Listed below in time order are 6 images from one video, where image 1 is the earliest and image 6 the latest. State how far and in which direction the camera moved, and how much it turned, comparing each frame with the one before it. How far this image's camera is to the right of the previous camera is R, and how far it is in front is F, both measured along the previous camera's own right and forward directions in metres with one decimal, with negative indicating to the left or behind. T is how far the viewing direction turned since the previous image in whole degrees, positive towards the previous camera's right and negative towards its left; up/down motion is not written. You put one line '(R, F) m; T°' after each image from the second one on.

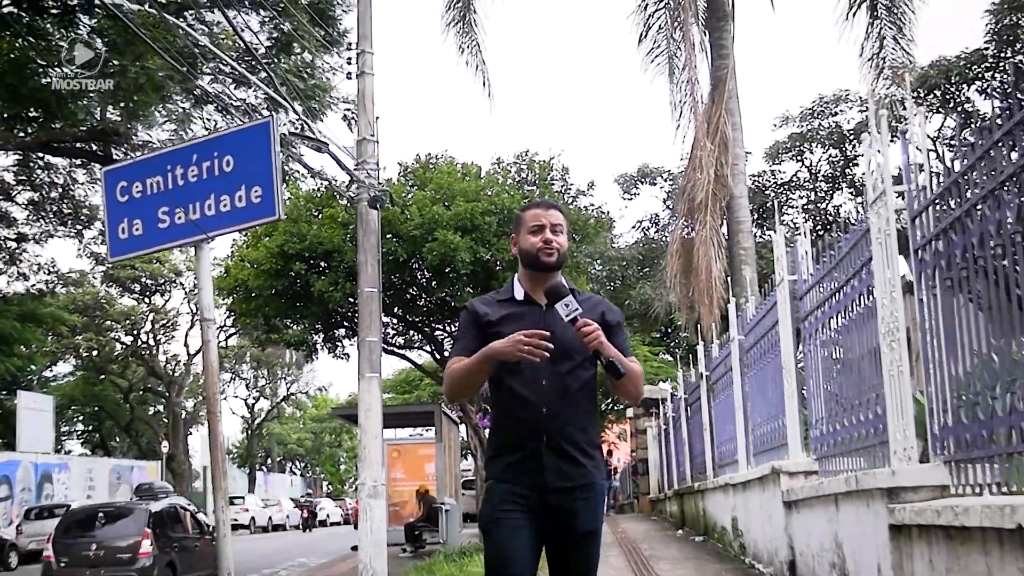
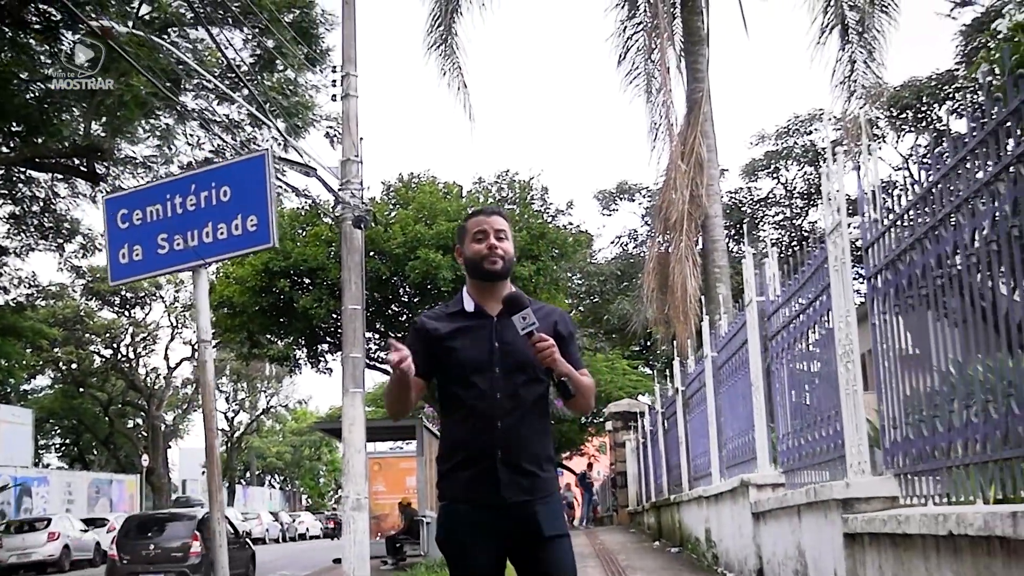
(0.0, -0.3) m; +1°
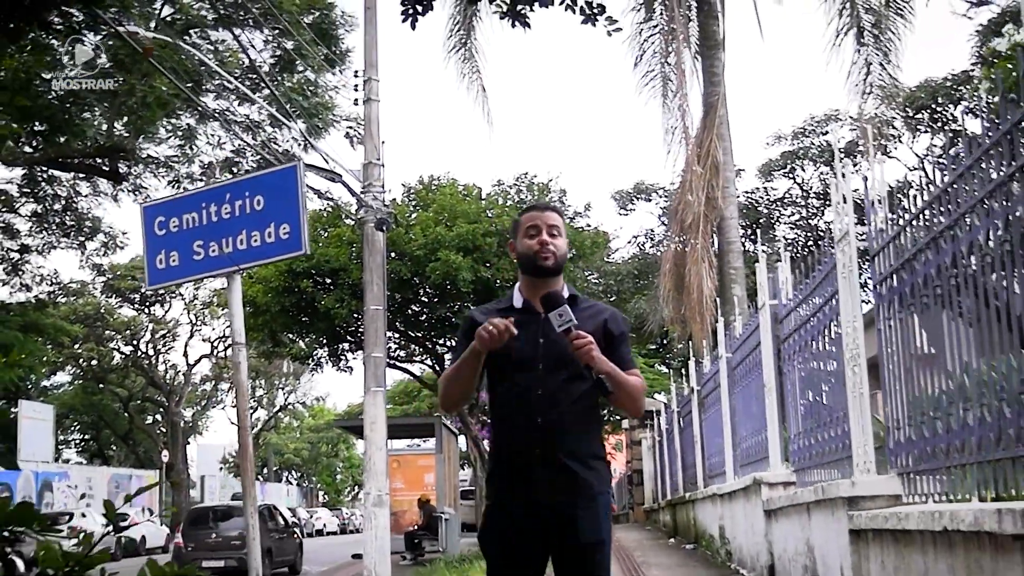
(0.0, -0.2) m; -1°
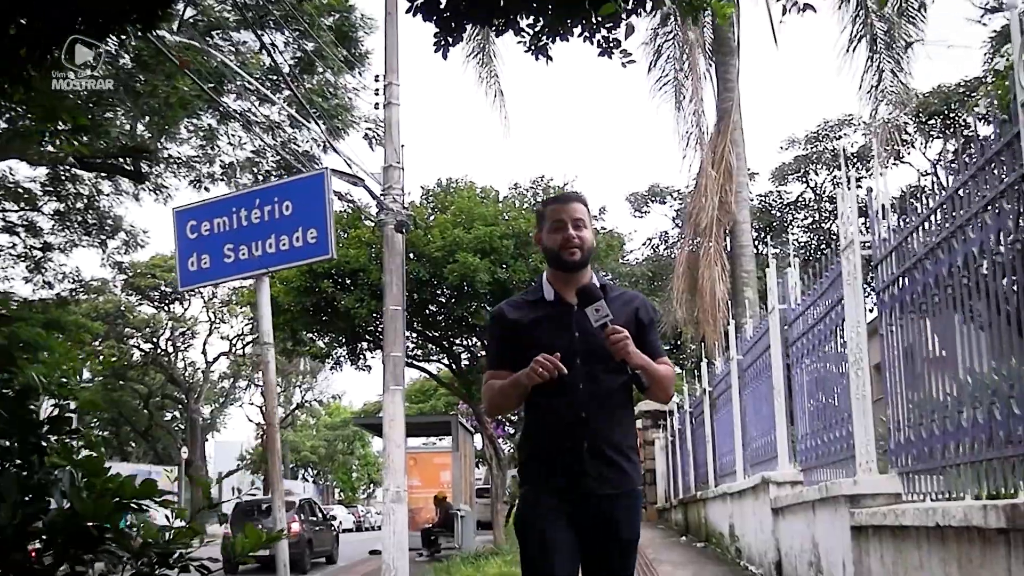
(0.0, -0.2) m; -1°
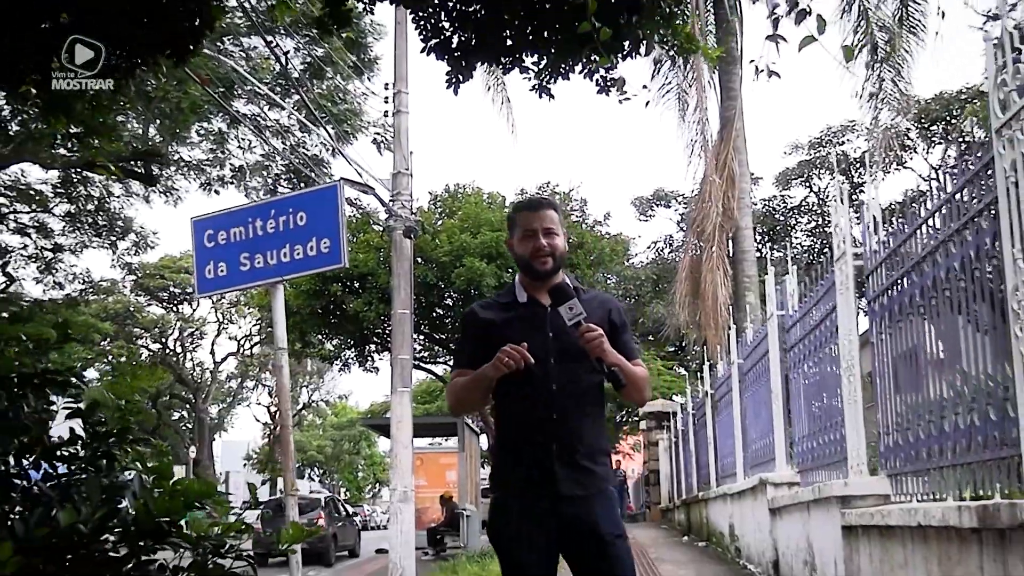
(0.0, -0.2) m; 0°
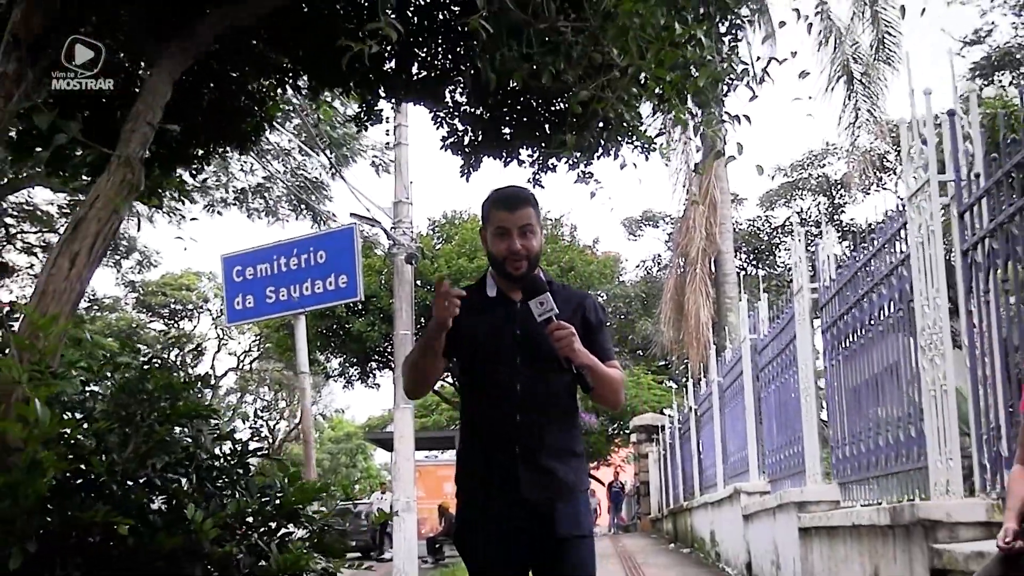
(0.0, -0.7) m; 0°
